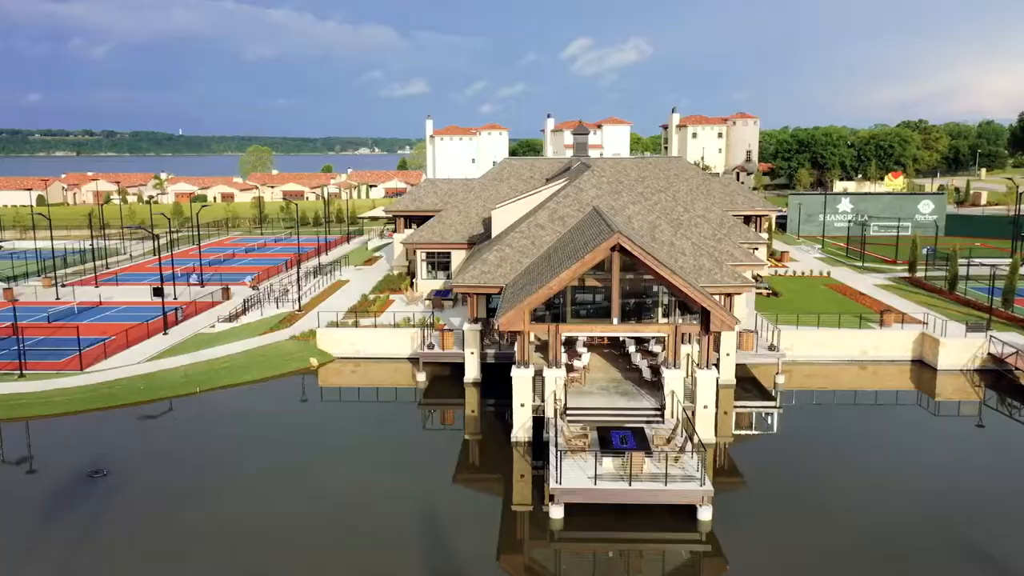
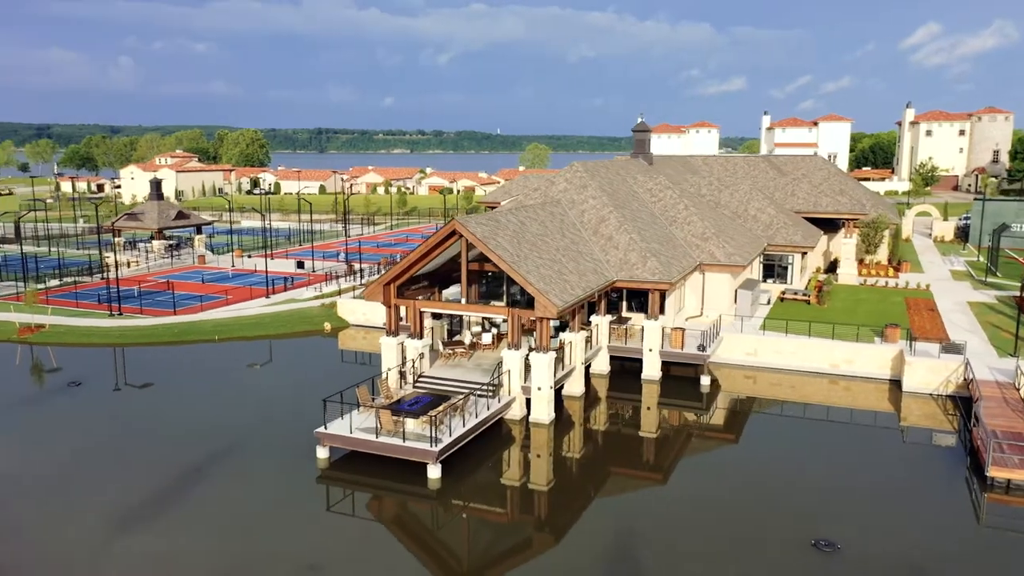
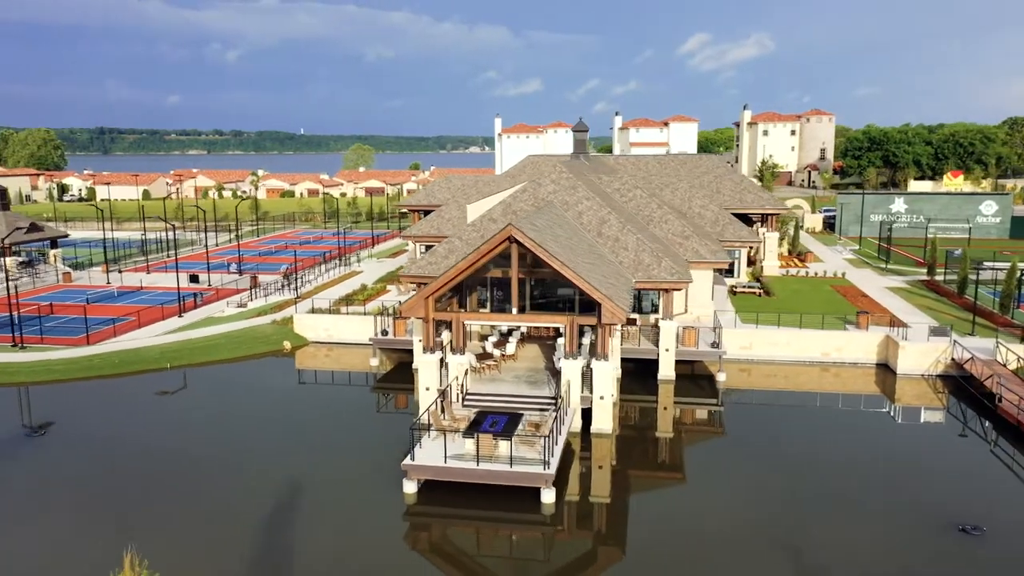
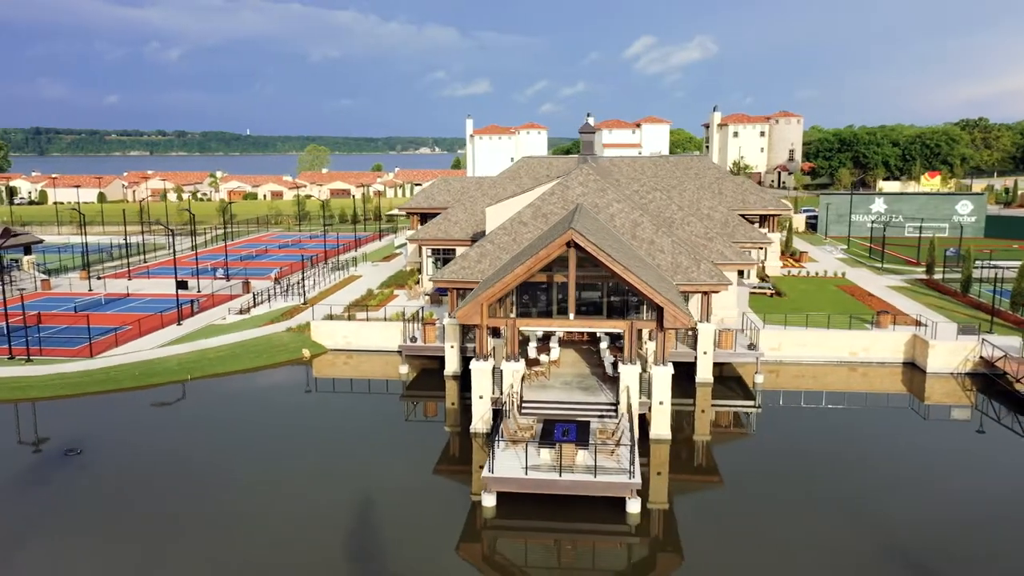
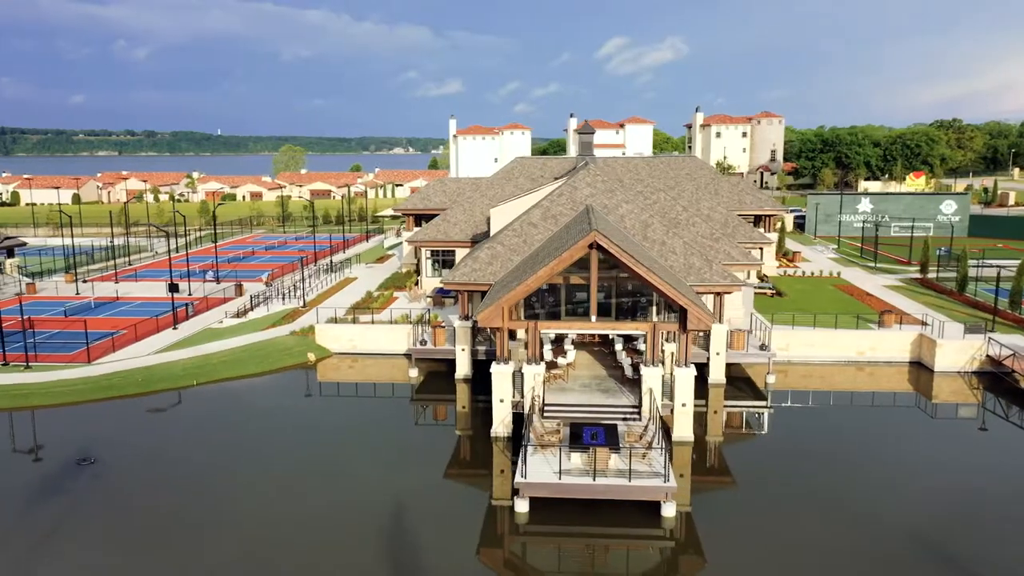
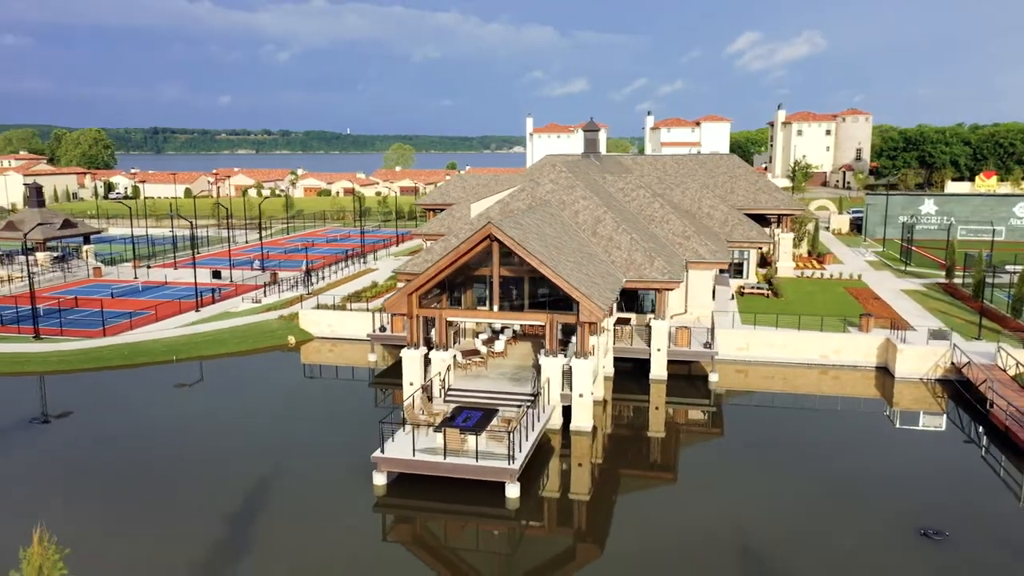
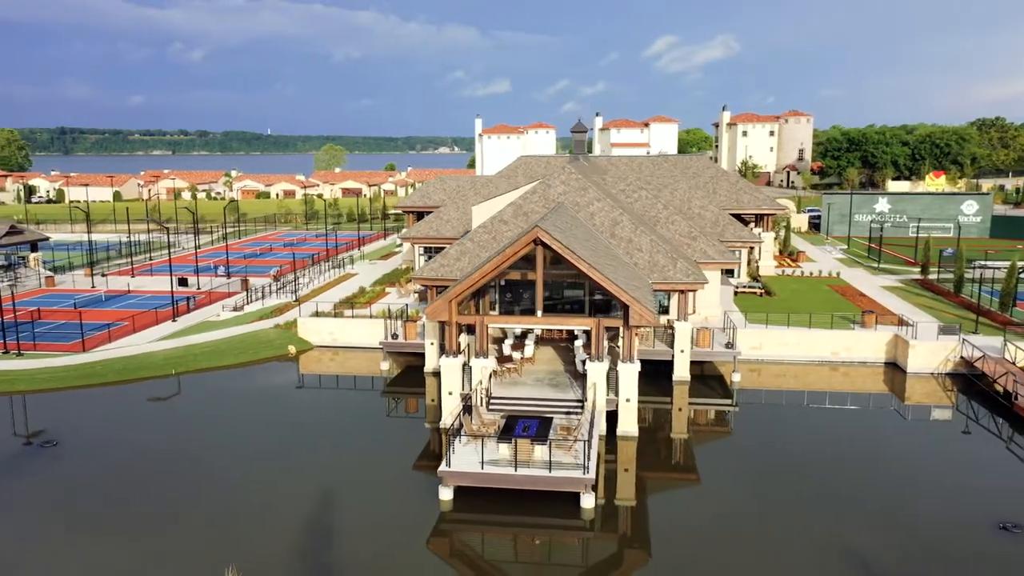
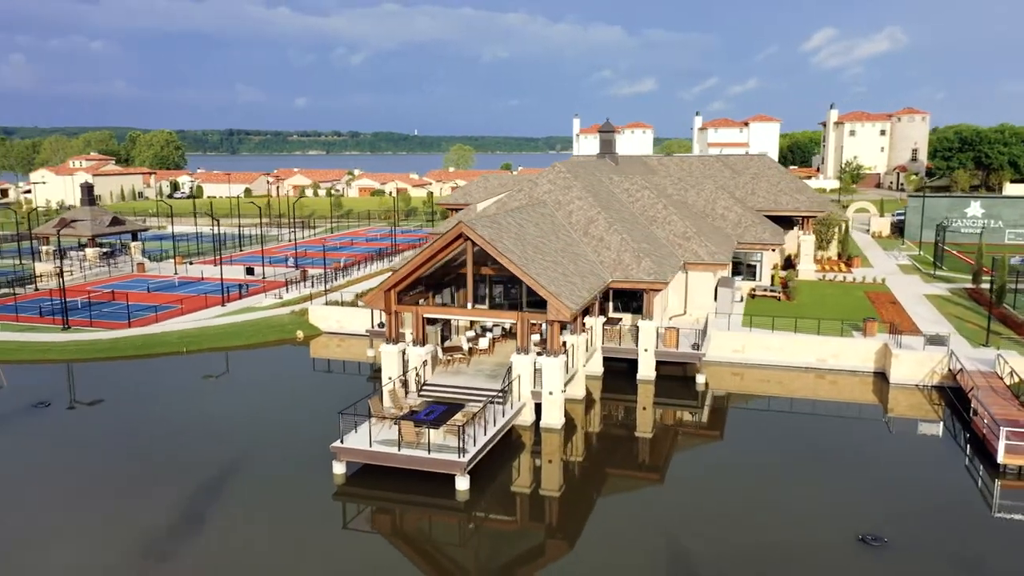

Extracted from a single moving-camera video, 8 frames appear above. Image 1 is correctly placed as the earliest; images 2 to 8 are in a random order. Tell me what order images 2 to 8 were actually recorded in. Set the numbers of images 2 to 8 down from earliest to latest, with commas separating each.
5, 4, 7, 3, 6, 8, 2
